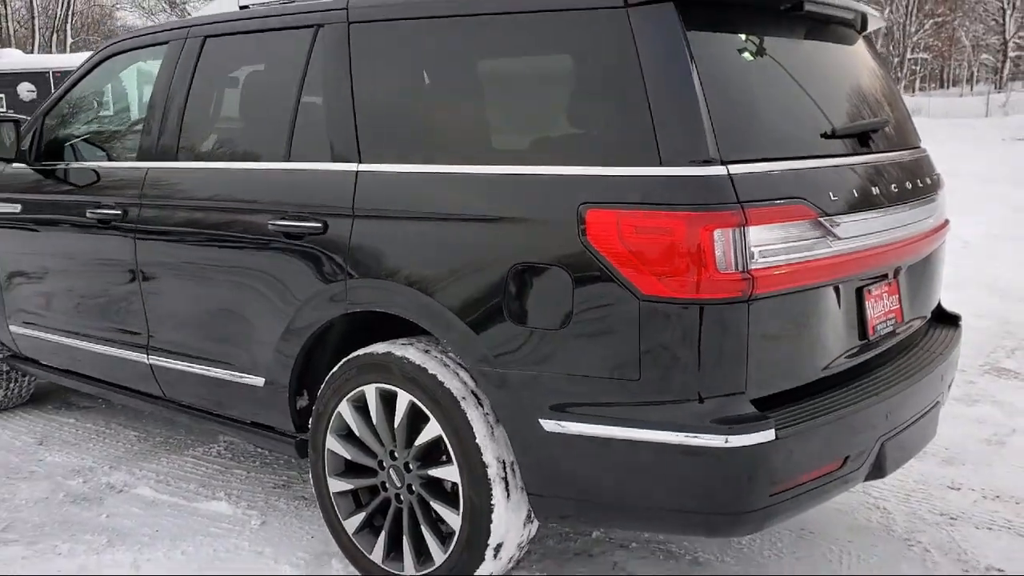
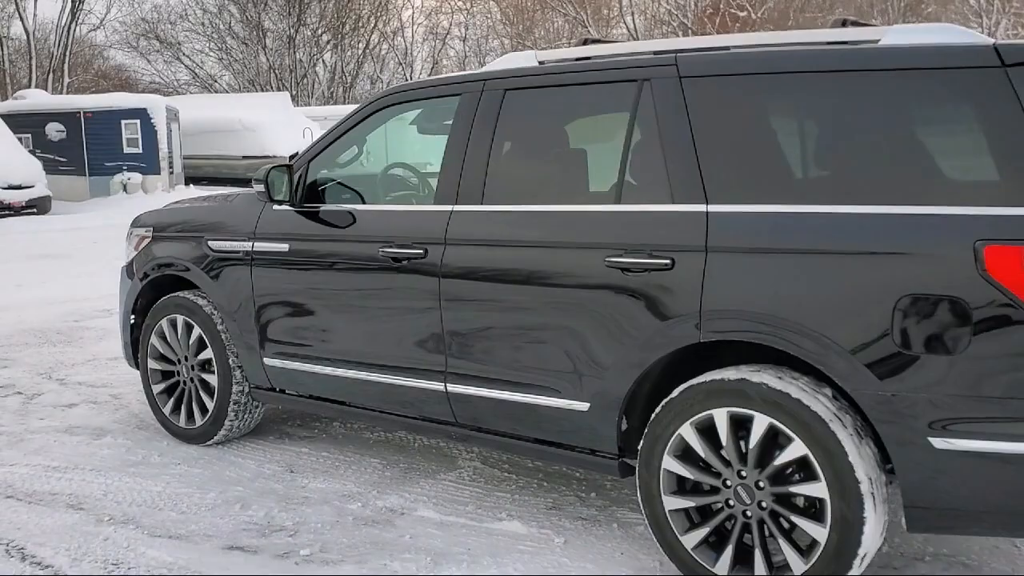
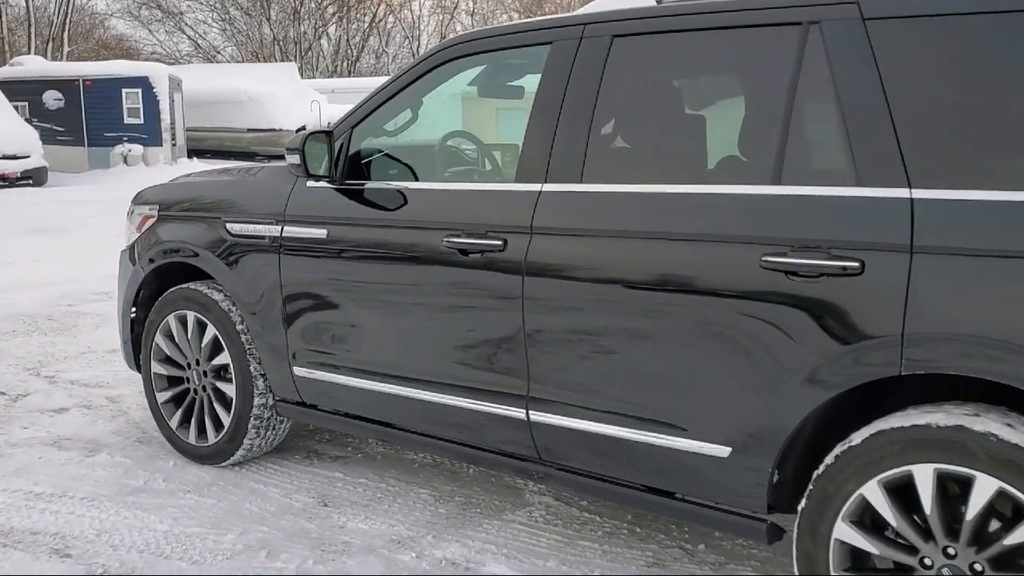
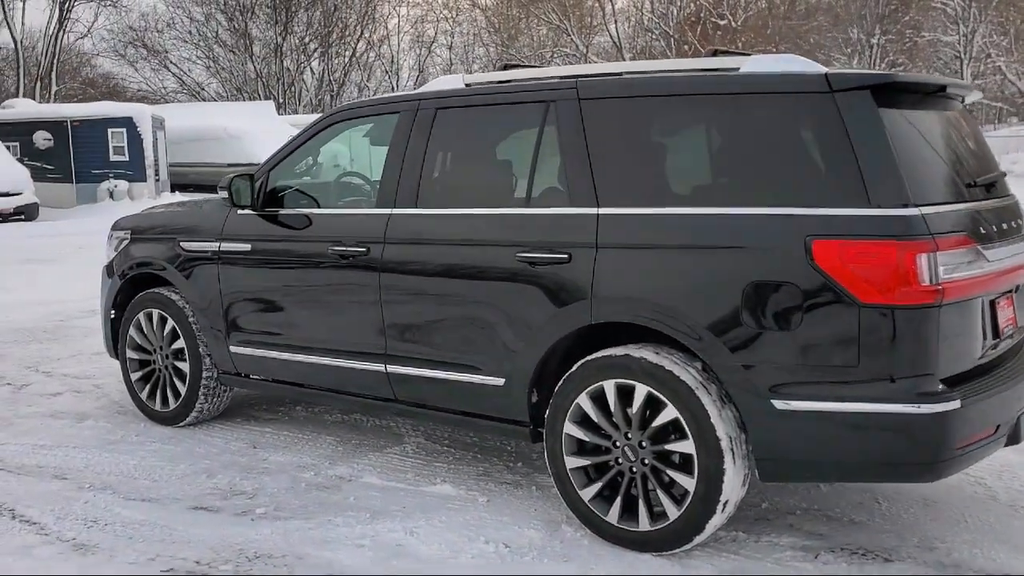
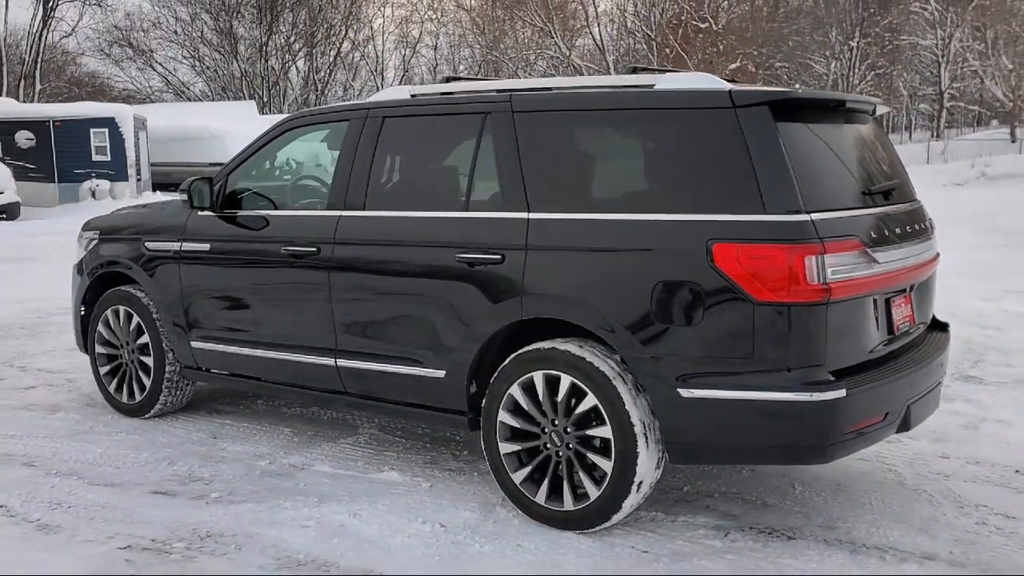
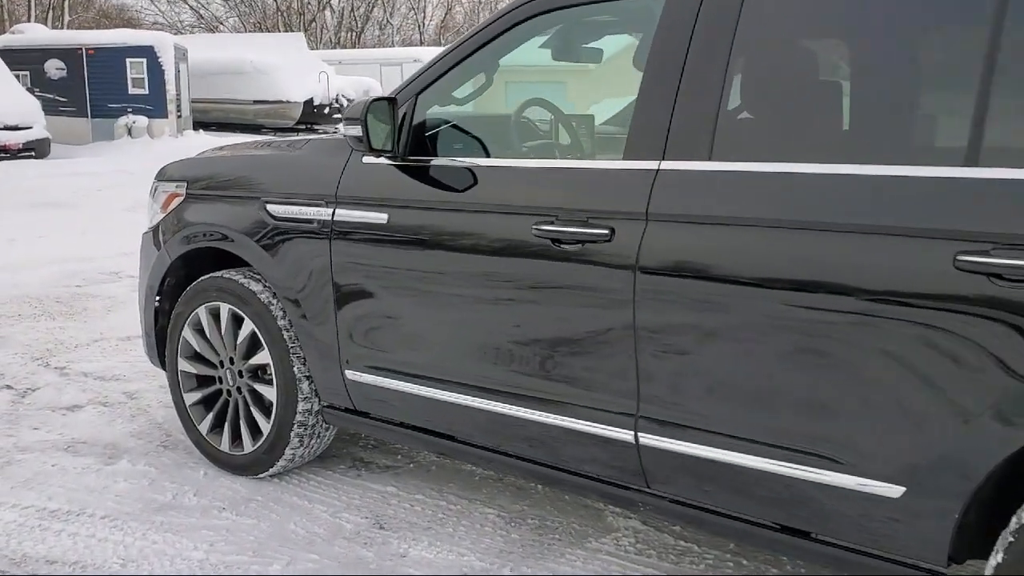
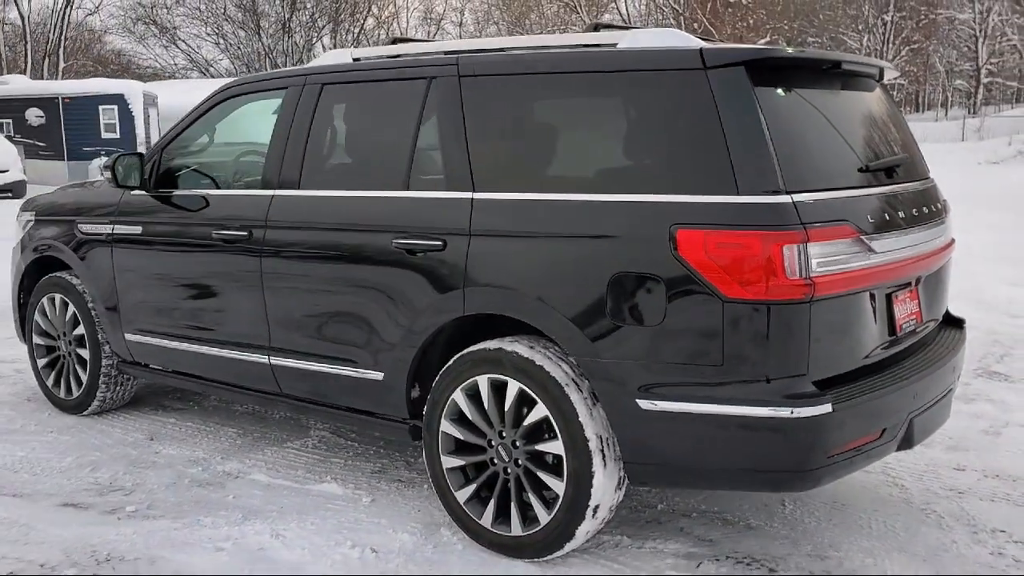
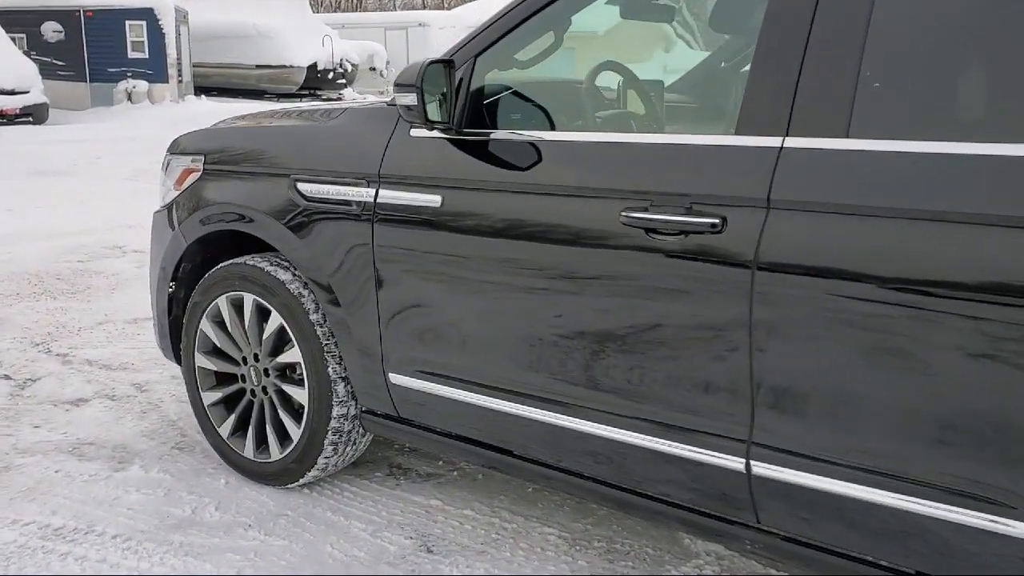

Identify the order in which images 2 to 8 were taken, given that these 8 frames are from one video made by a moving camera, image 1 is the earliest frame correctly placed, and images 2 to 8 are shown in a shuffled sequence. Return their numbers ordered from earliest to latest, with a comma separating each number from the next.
7, 5, 4, 2, 3, 6, 8
